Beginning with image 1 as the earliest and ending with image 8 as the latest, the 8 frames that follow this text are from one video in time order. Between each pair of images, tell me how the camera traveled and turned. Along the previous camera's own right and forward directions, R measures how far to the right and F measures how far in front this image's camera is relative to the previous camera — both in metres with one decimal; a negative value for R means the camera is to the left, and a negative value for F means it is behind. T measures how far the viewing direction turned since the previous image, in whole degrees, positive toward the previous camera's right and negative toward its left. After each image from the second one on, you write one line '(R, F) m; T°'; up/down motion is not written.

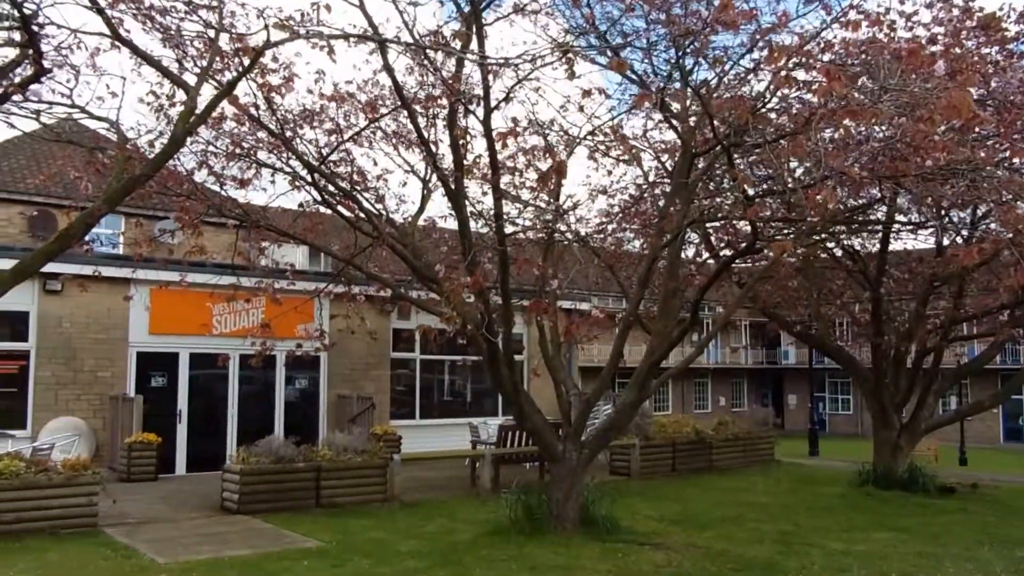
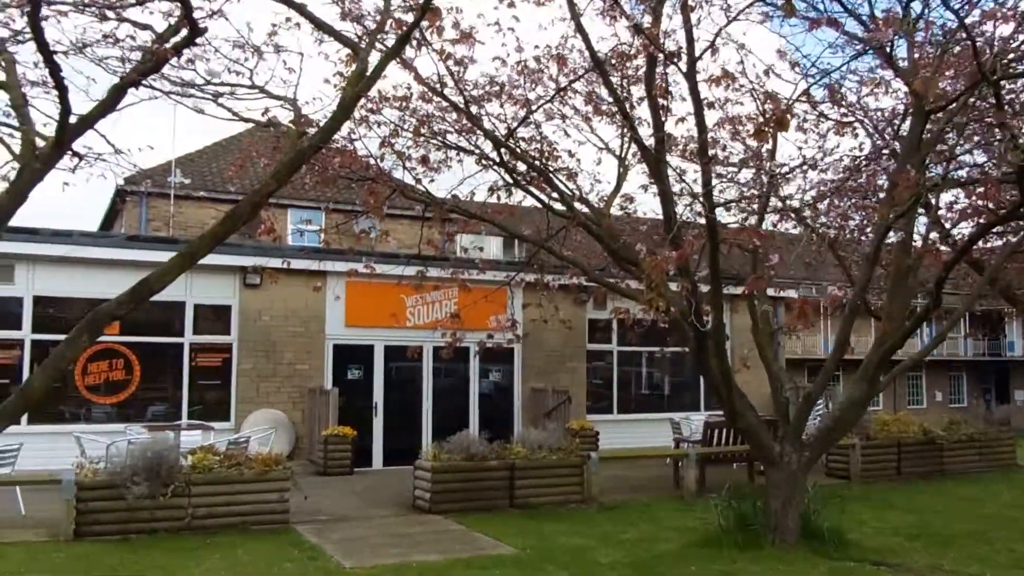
(-0.1, +0.9) m; -12°
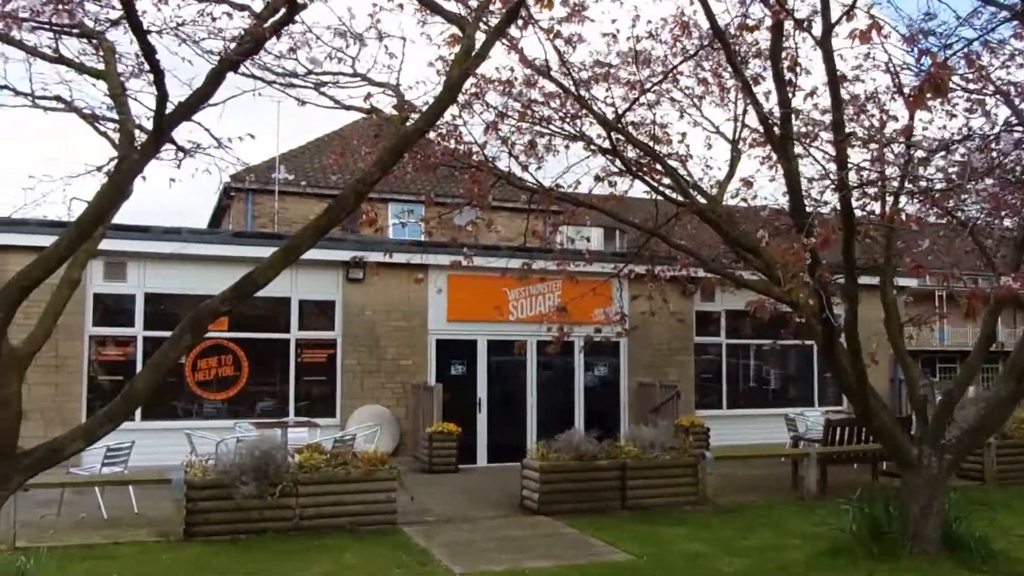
(-0.1, +0.4) m; -6°
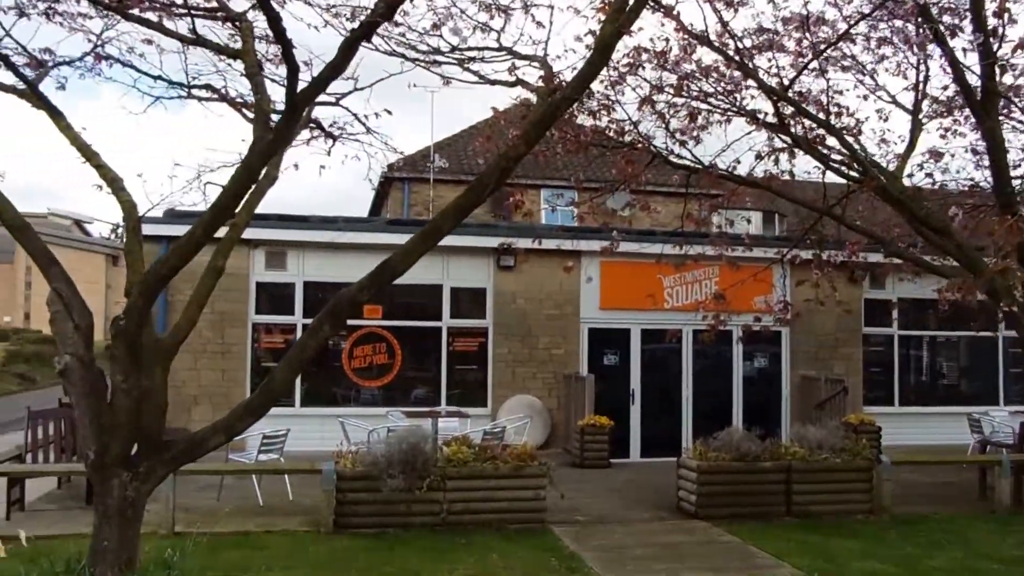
(0.0, +0.4) m; -9°
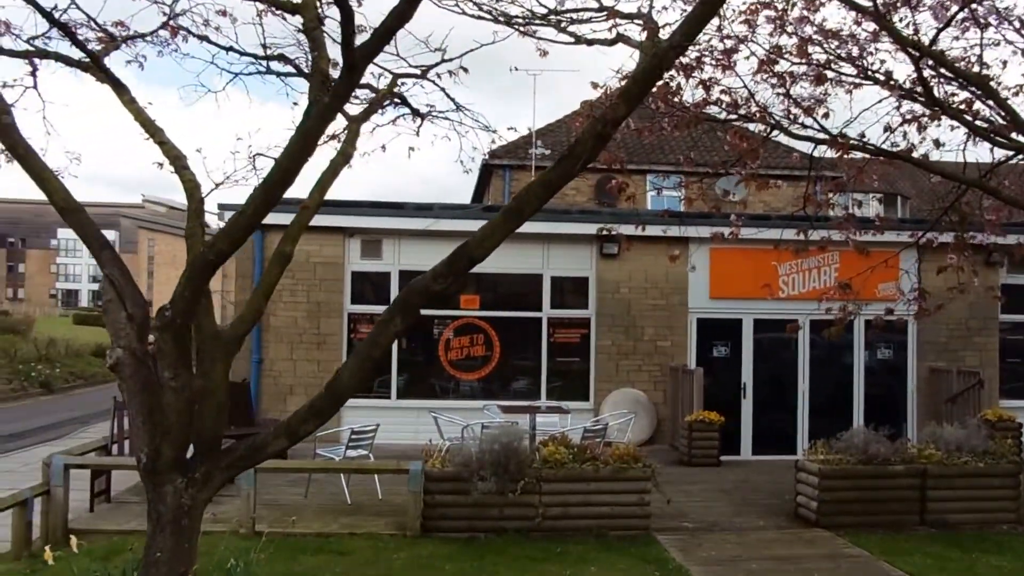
(+0.1, +0.6) m; -6°
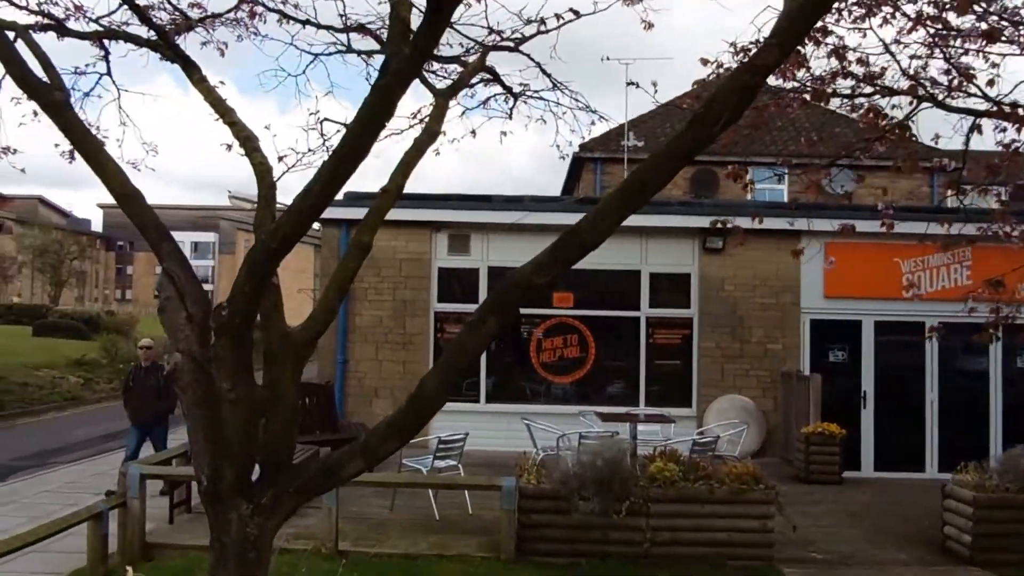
(-0.1, +0.8) m; -5°
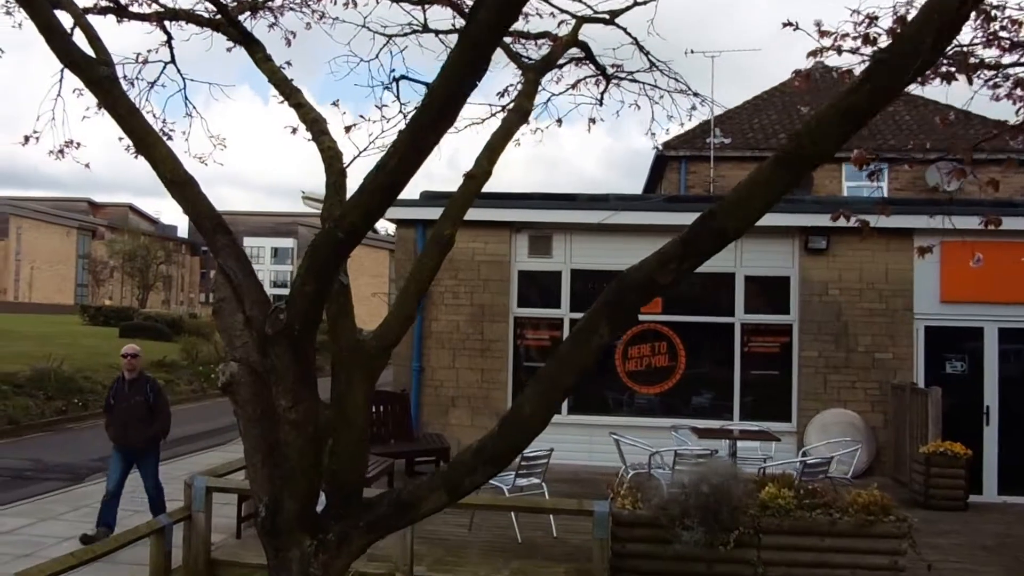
(-0.1, +0.6) m; -4°
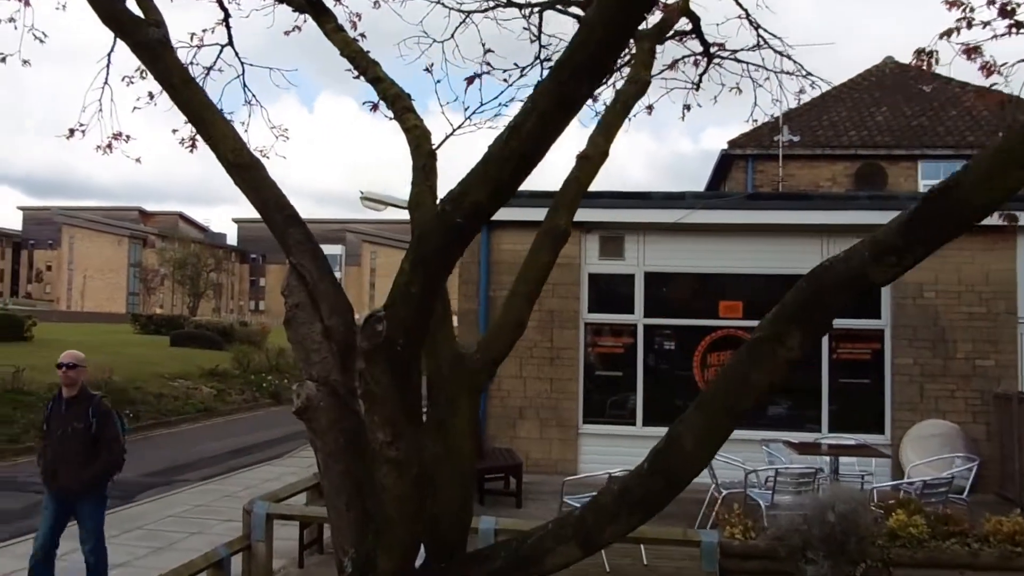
(-0.3, +0.6) m; -3°
